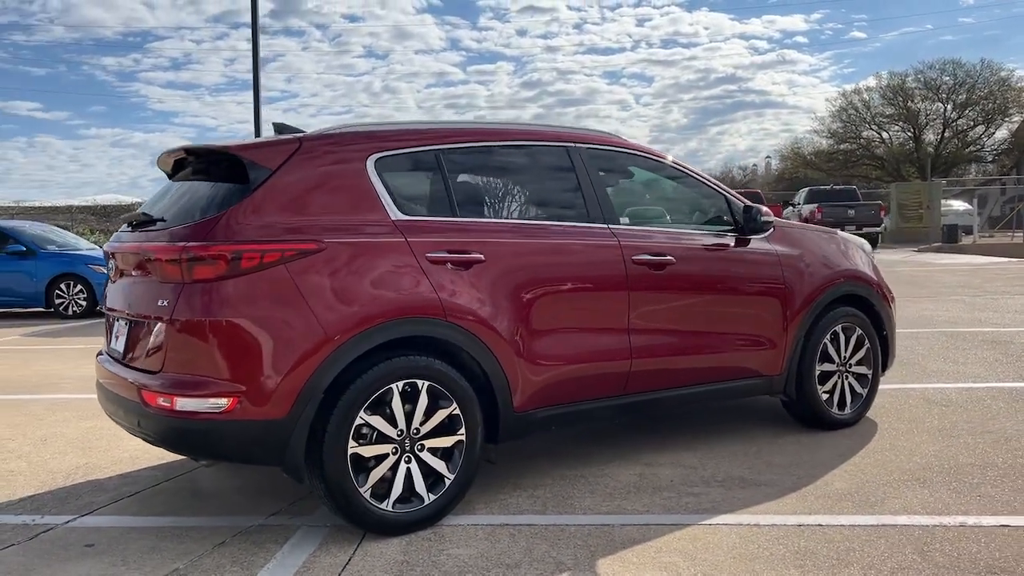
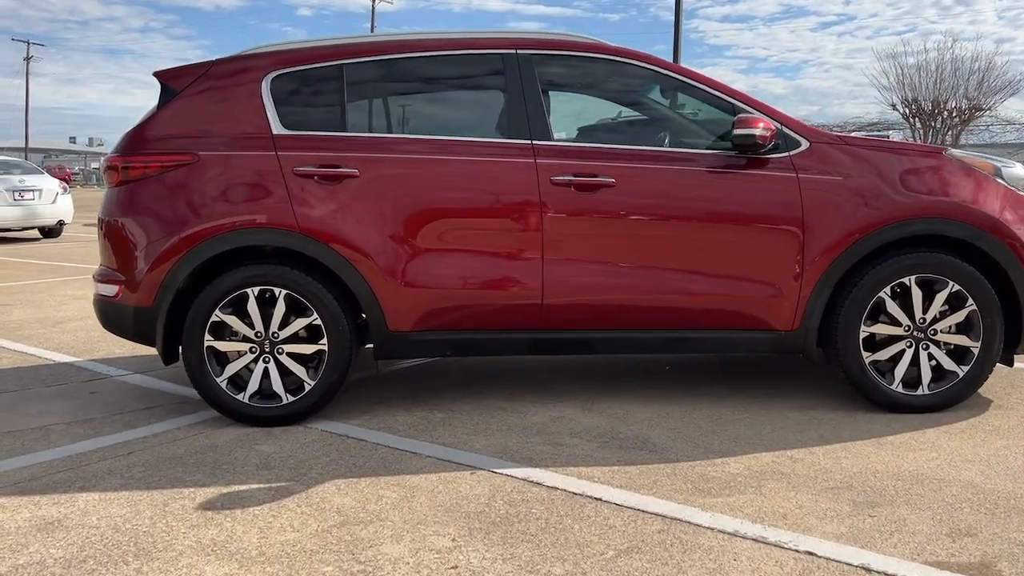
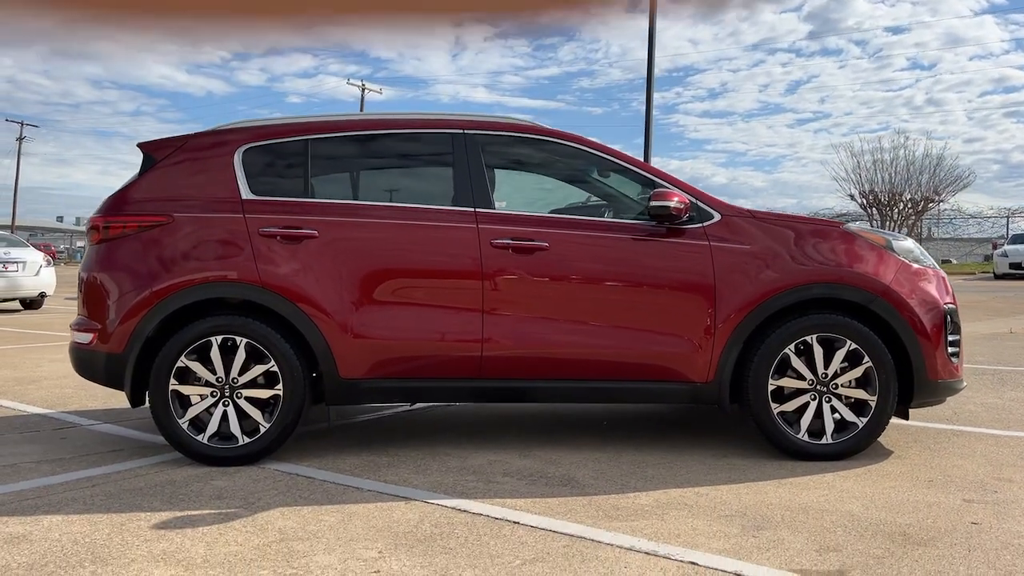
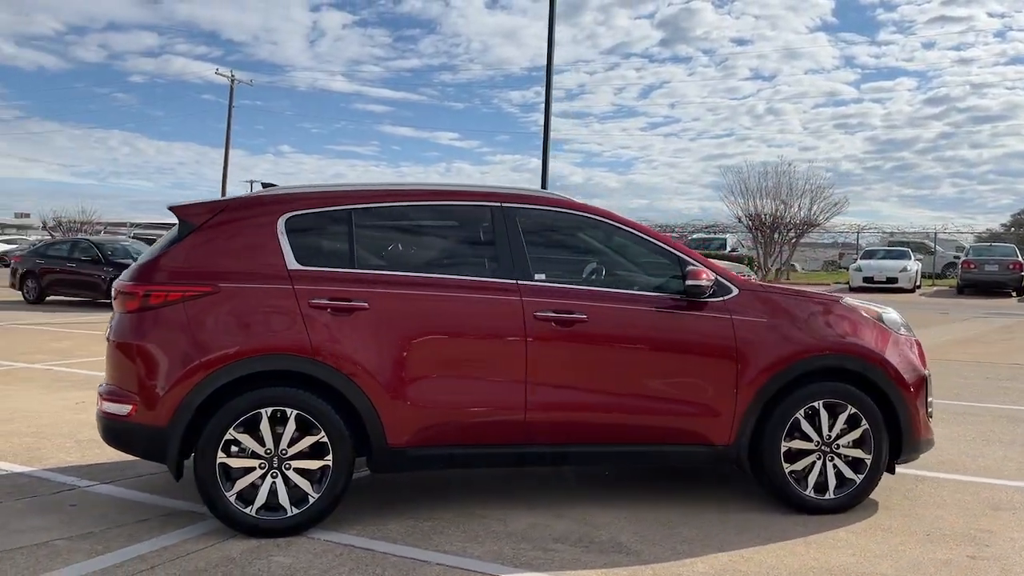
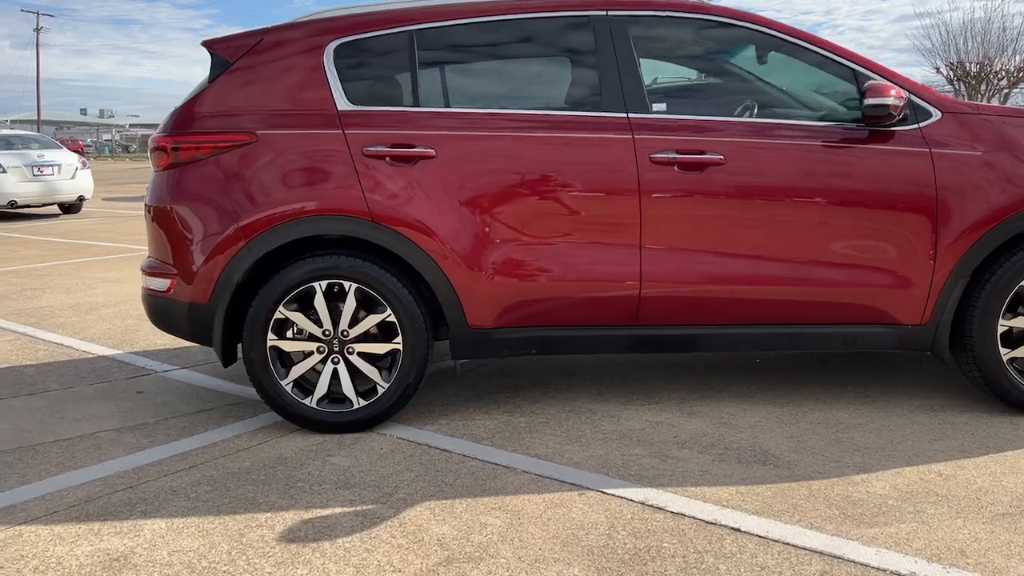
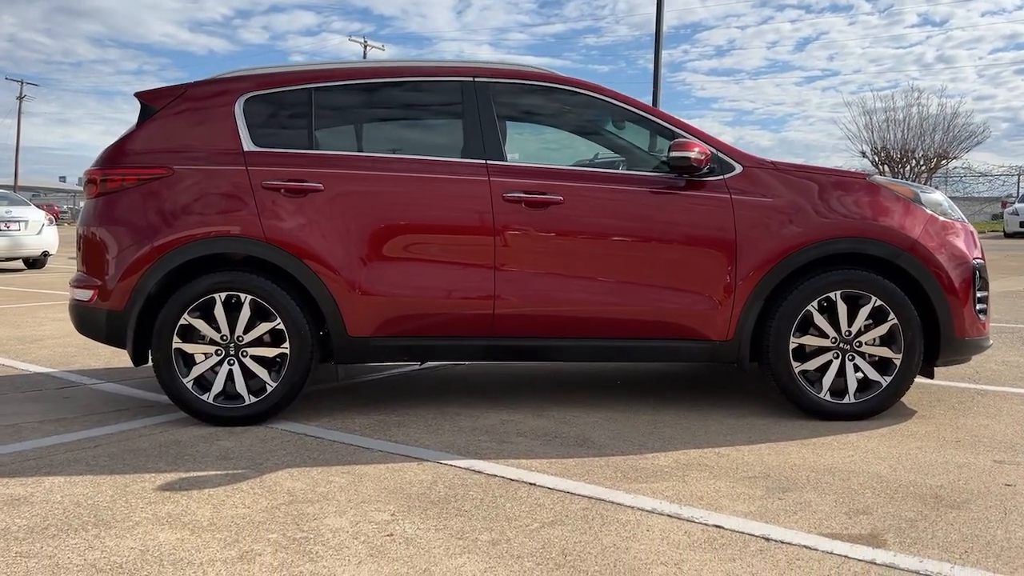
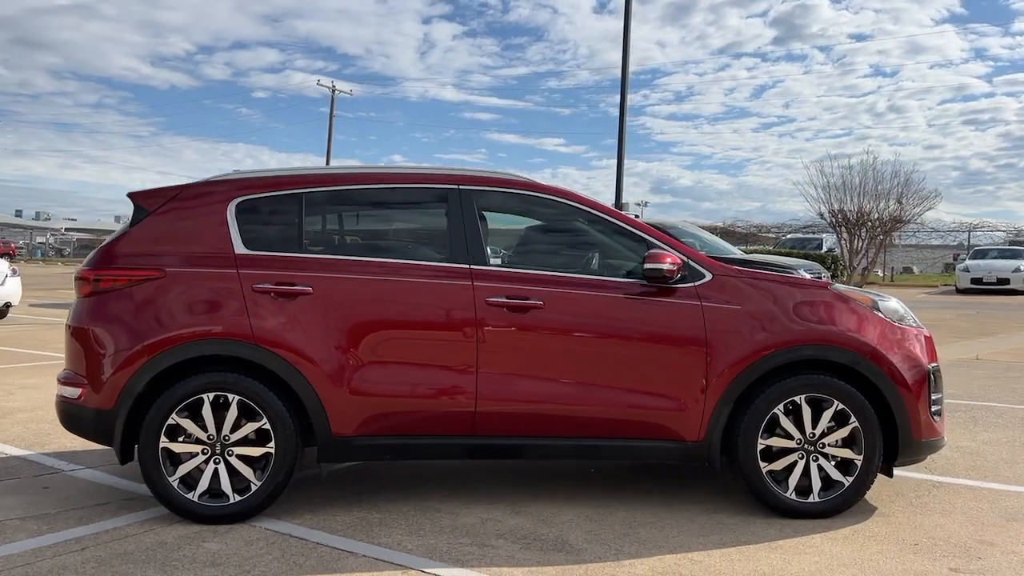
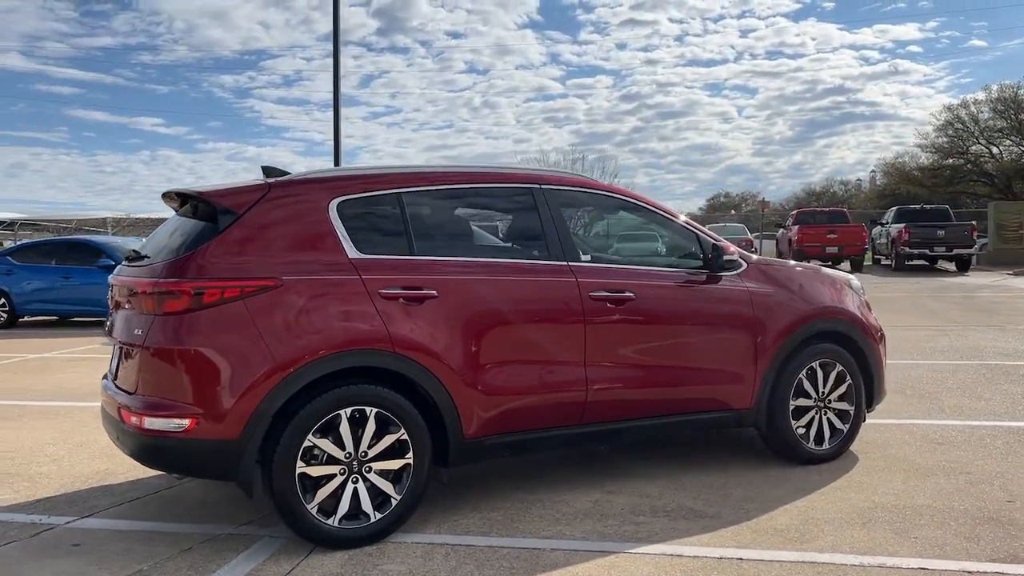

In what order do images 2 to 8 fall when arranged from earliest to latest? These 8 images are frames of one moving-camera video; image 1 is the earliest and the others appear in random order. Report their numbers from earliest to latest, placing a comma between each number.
8, 4, 7, 3, 6, 2, 5
